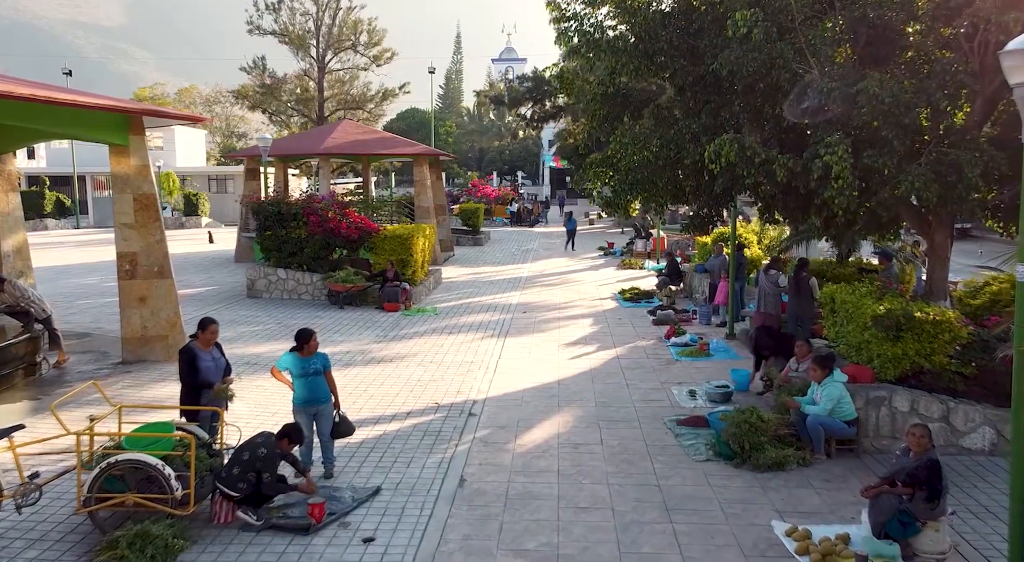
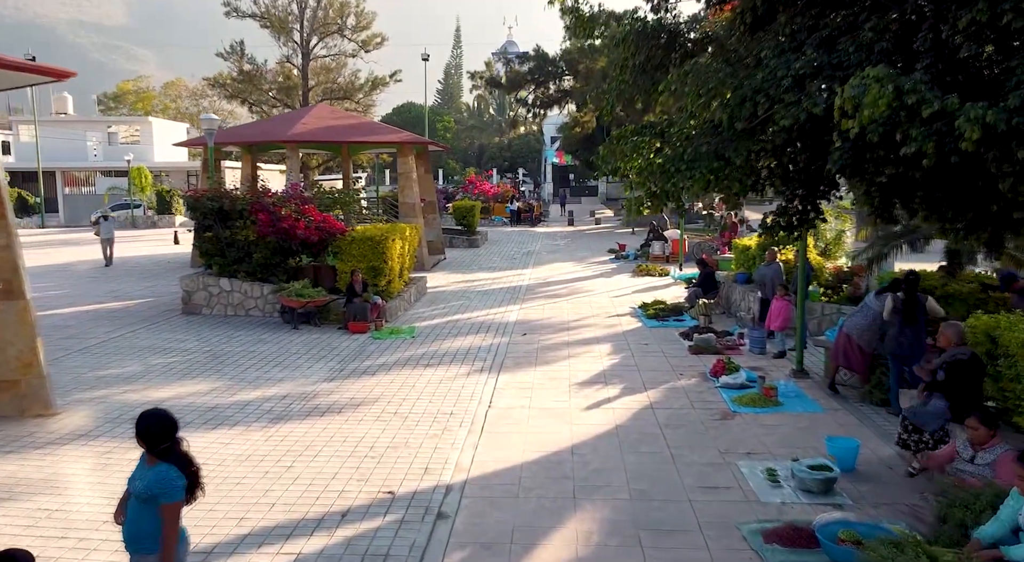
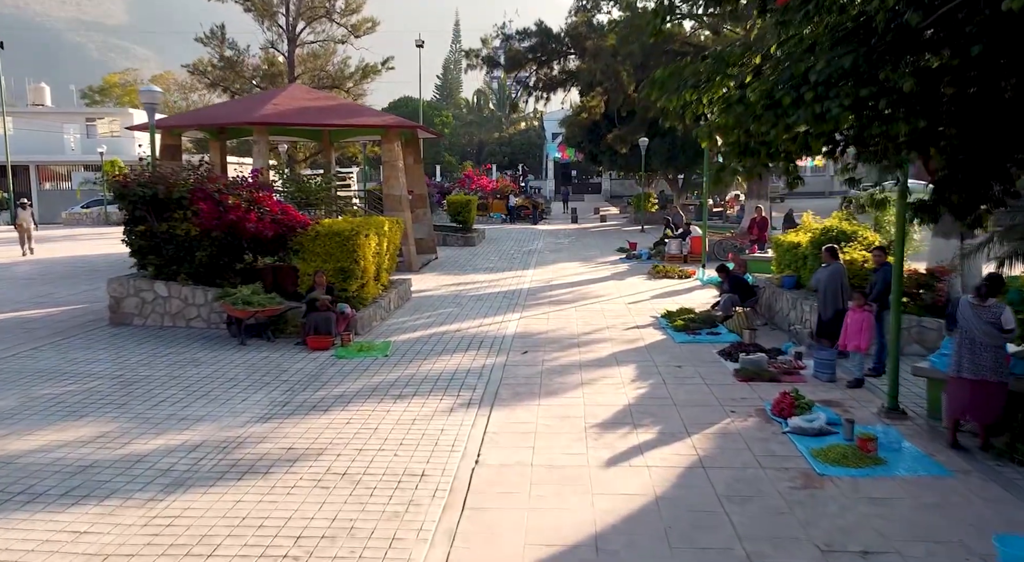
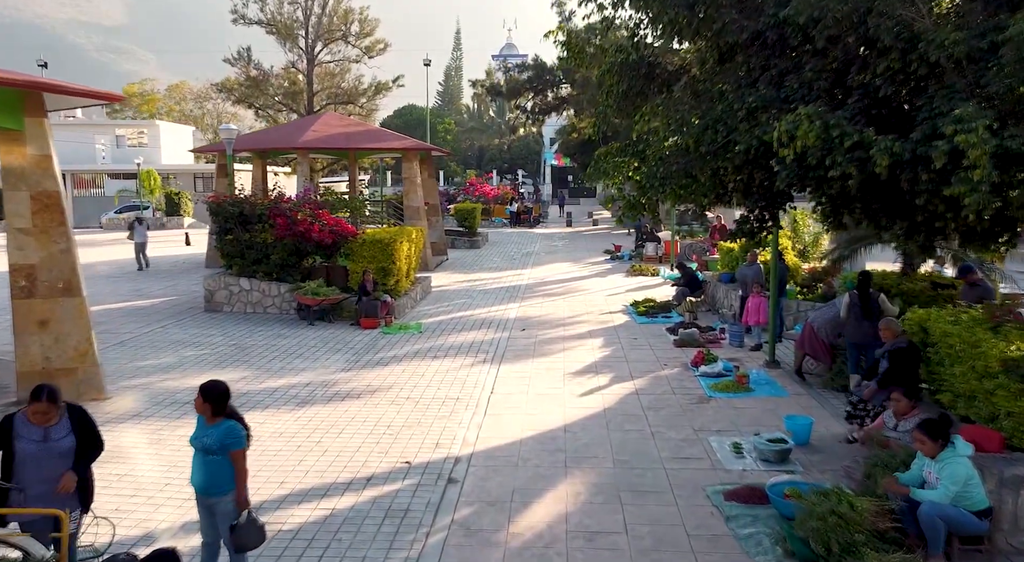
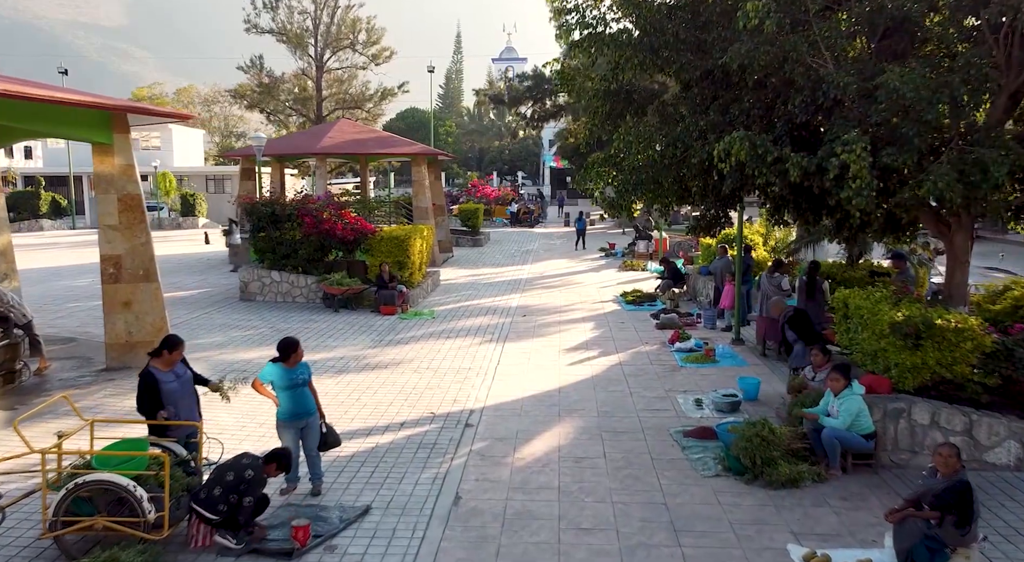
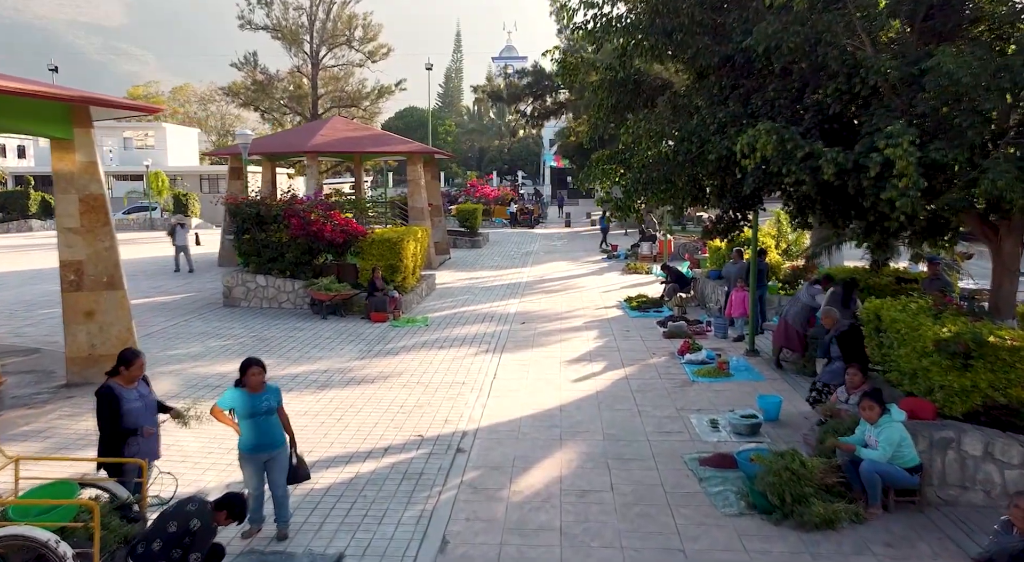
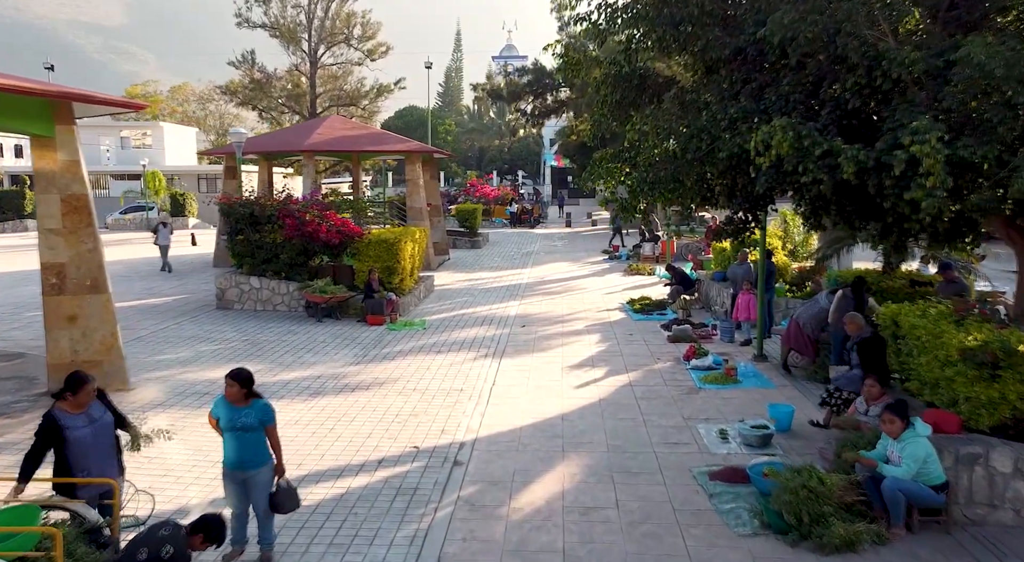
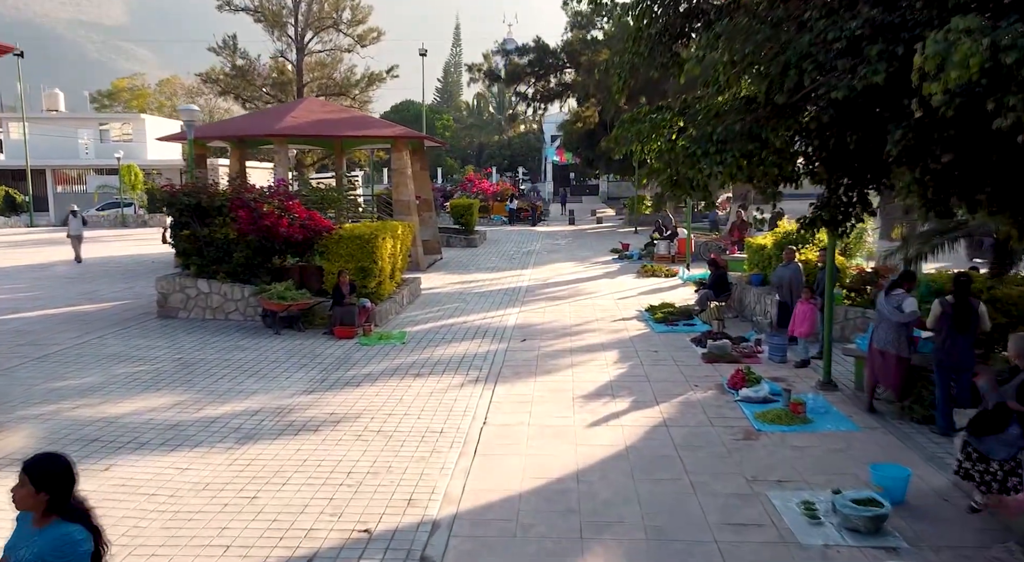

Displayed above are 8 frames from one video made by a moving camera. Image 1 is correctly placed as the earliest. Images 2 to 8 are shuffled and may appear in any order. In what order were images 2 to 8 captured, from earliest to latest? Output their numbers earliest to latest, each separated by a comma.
5, 6, 7, 4, 2, 8, 3
